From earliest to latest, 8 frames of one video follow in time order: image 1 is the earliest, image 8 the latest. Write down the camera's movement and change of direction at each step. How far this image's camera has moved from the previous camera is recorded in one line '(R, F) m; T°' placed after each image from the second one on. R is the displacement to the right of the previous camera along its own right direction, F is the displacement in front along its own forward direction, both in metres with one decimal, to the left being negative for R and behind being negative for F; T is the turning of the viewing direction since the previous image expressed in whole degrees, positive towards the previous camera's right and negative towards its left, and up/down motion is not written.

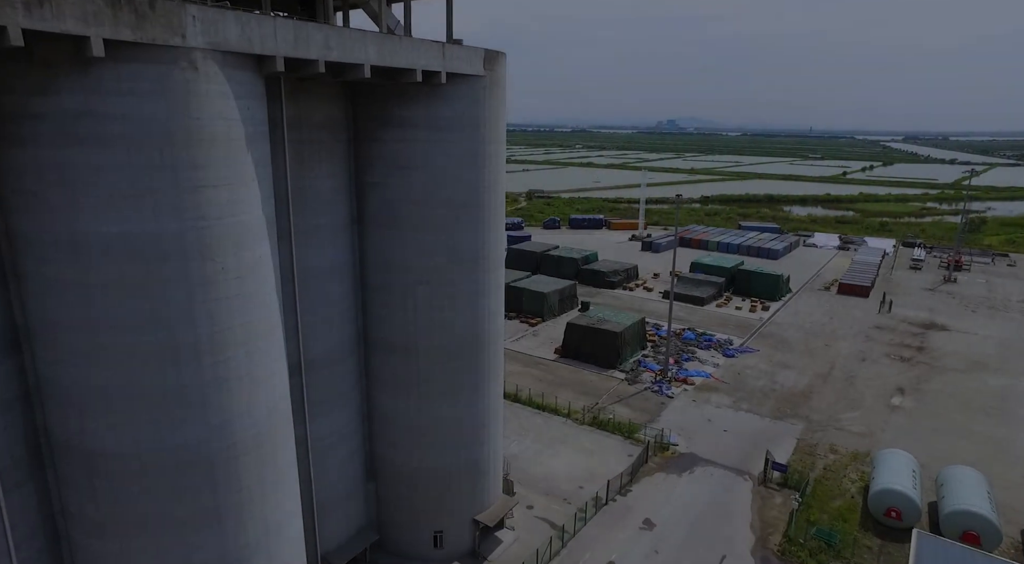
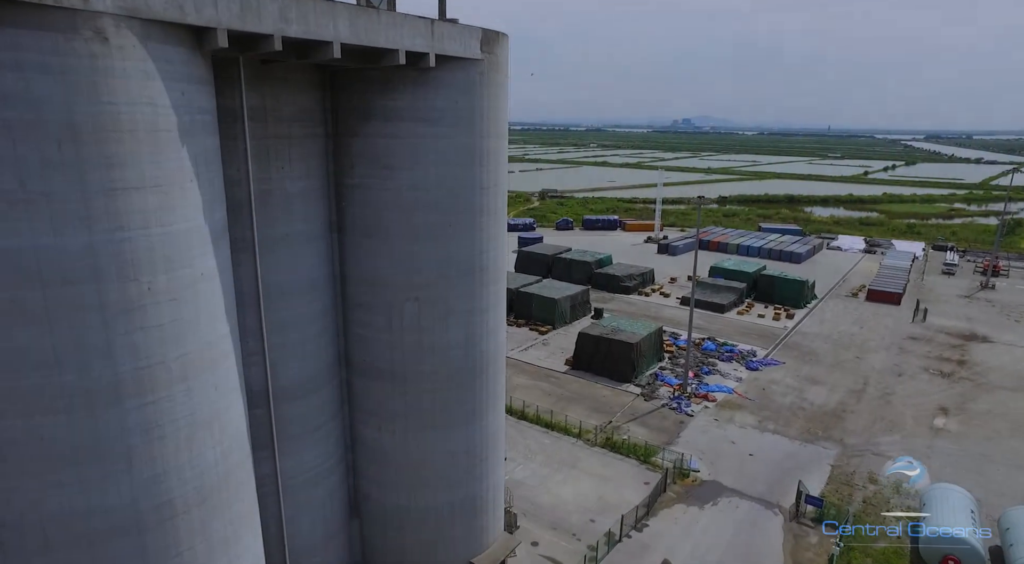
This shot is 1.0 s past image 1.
(+0.3, +2.1) m; -1°
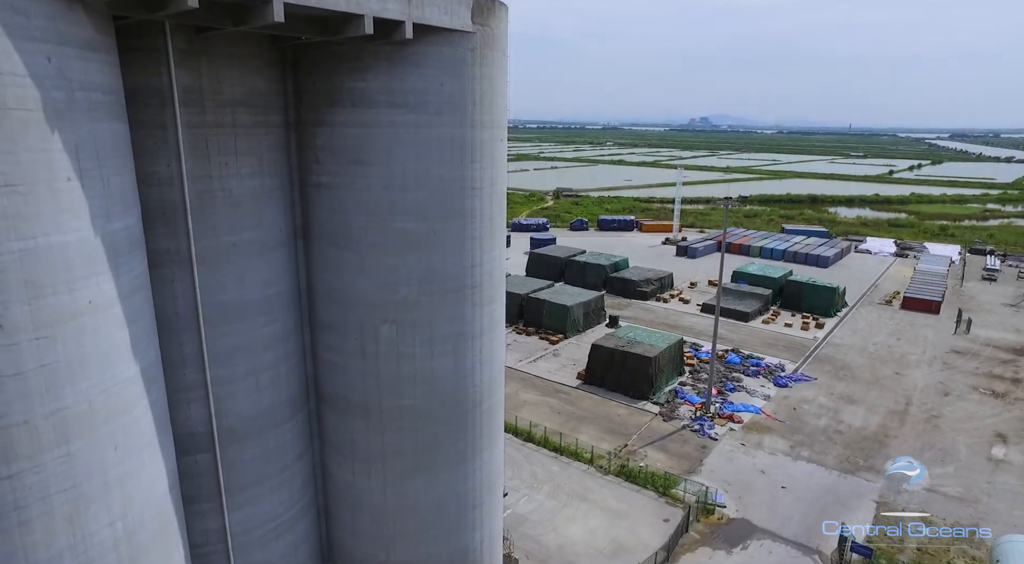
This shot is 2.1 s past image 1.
(+0.3, +2.3) m; -1°
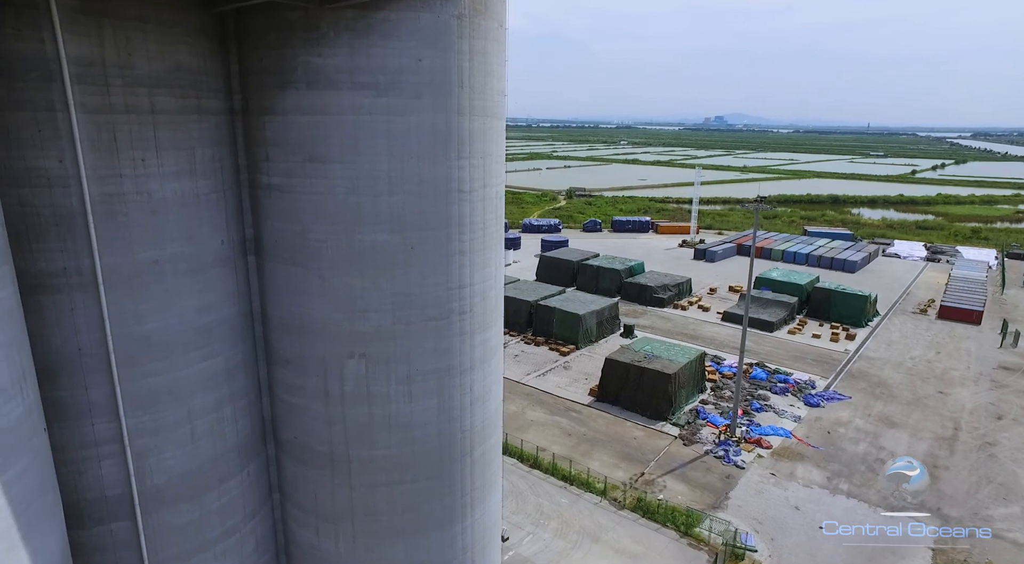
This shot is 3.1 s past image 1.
(+0.2, +2.2) m; -1°
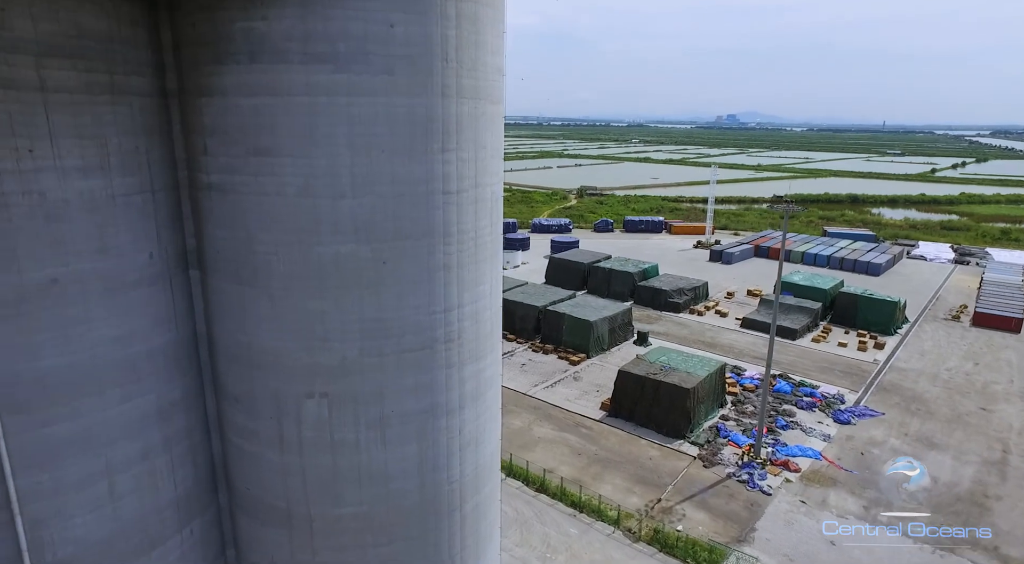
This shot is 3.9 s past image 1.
(+0.2, +1.8) m; -1°
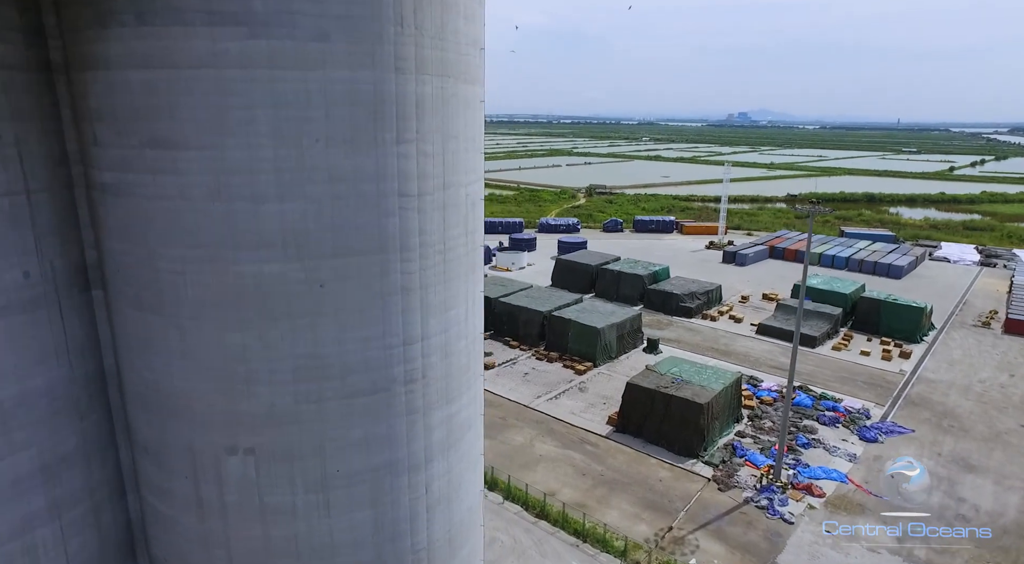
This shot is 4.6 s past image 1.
(+0.3, +1.6) m; -1°
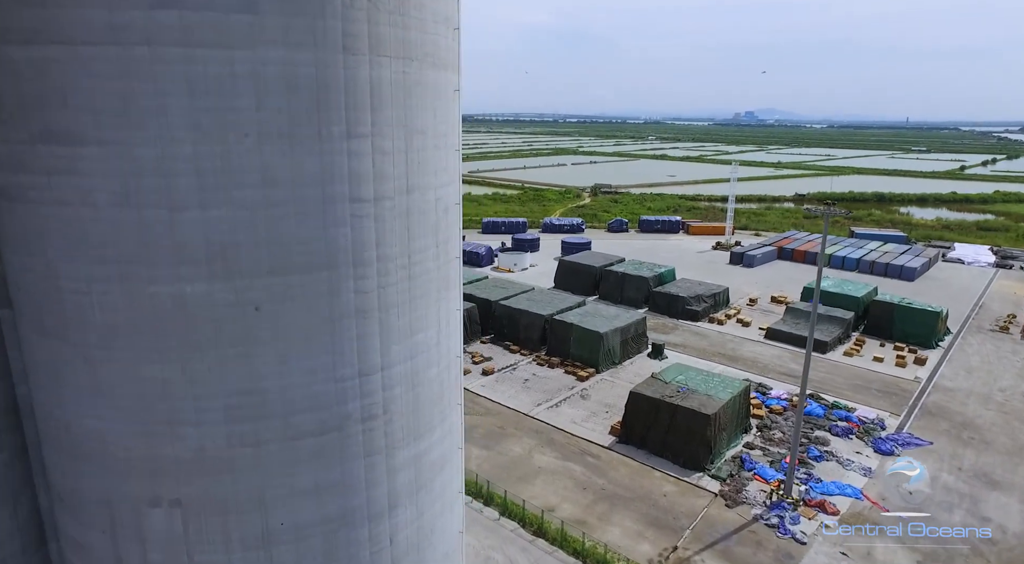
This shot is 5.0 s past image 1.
(+0.2, +1.0) m; 0°
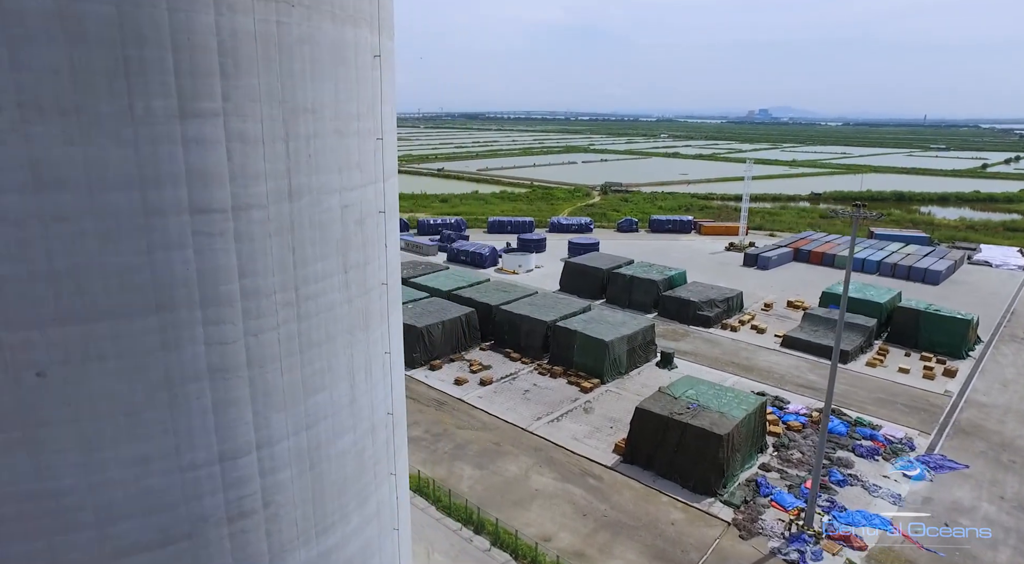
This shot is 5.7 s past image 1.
(+0.5, +1.7) m; -1°
